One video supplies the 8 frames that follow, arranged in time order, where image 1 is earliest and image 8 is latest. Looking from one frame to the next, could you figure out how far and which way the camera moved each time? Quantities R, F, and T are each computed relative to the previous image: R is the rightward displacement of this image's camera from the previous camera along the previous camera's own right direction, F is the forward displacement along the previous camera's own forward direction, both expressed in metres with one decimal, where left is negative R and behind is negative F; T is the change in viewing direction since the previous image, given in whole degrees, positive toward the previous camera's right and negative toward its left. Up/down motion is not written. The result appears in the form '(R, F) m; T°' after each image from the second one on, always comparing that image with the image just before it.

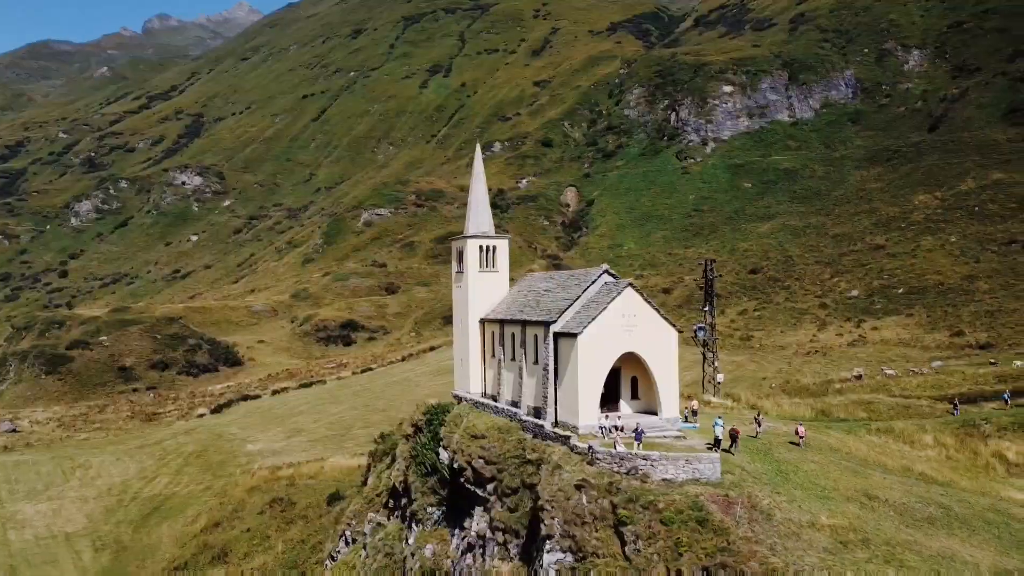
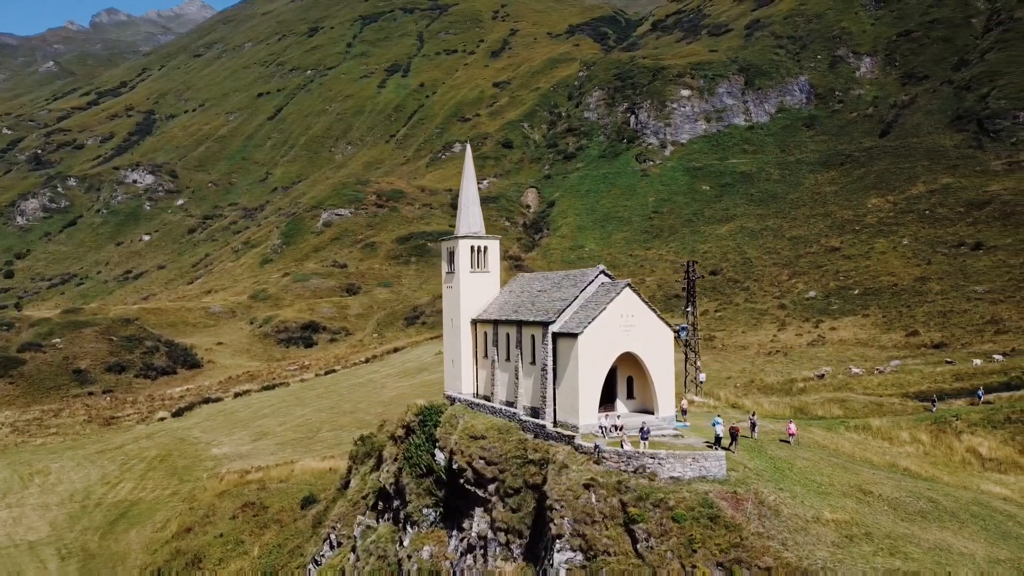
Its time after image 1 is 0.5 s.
(-1.3, 0.0) m; +3°
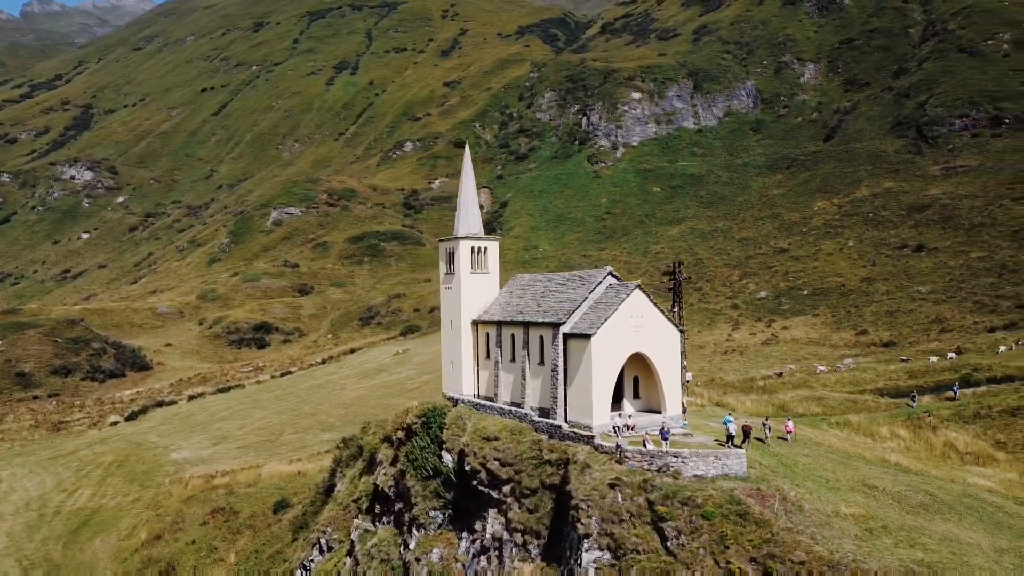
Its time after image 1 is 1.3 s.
(-1.9, 0.0) m; +4°
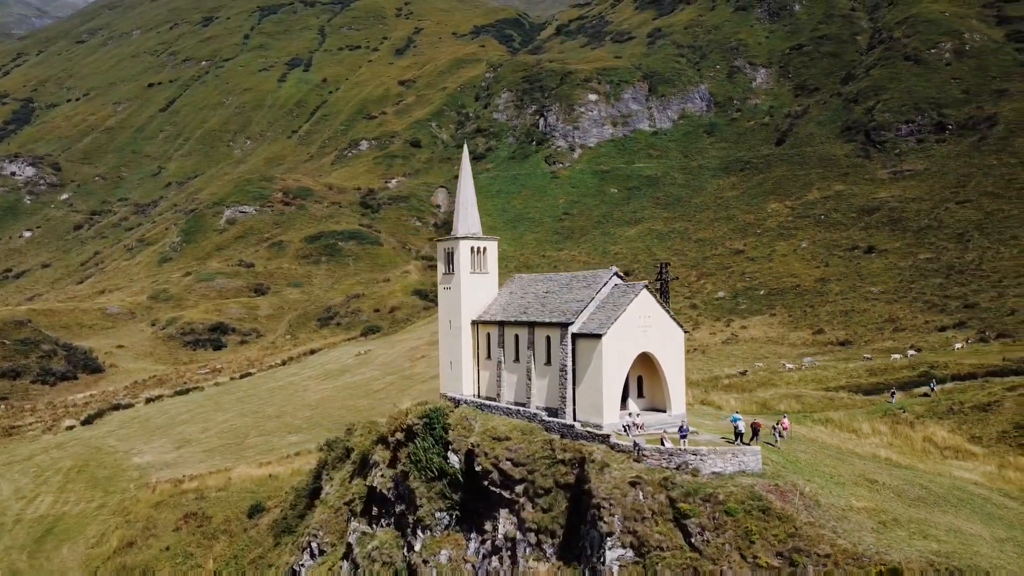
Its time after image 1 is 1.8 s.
(-1.7, 0.0) m; +4°
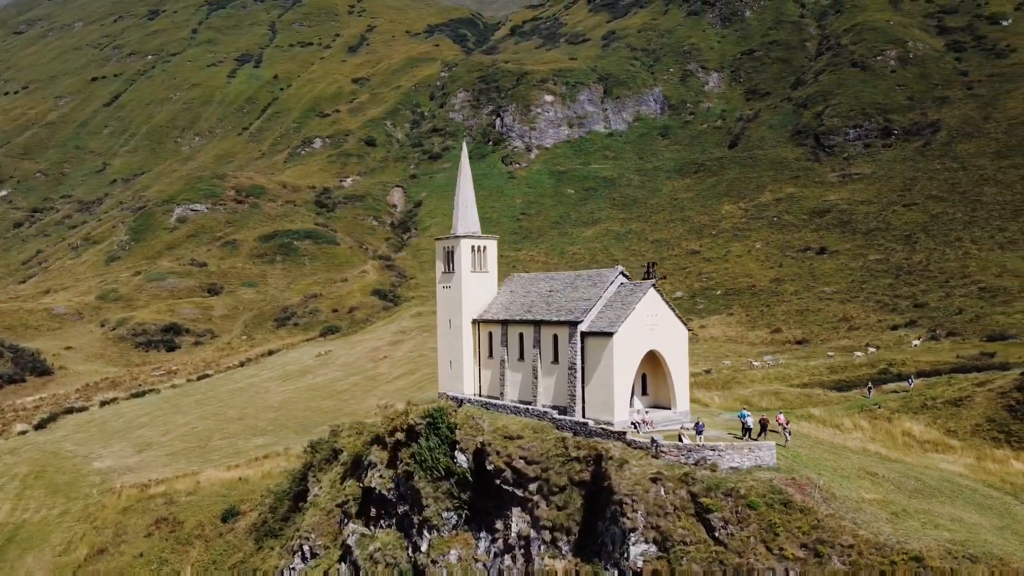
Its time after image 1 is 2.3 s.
(-1.8, 0.0) m; +4°
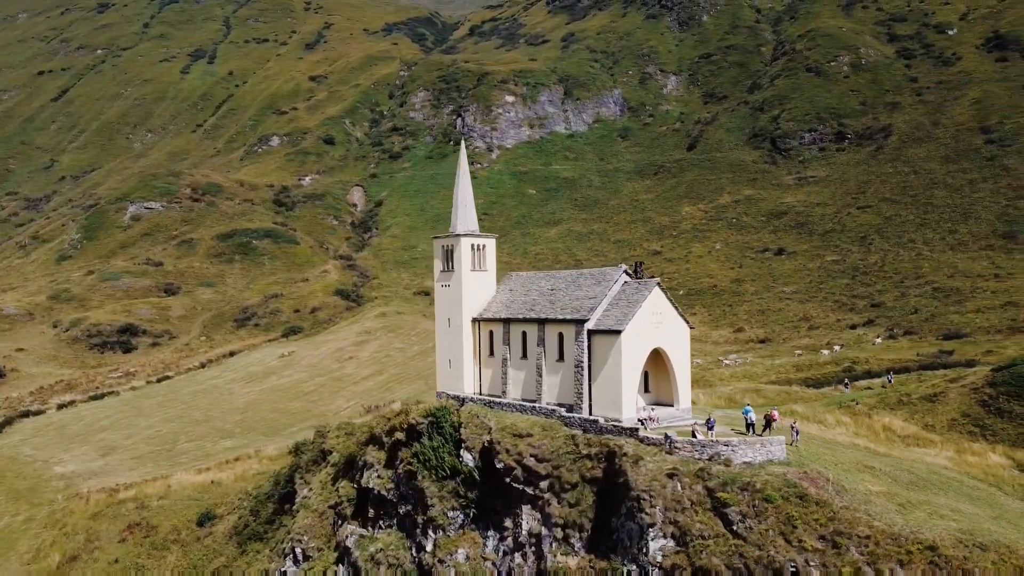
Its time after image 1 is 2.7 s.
(-1.6, 0.0) m; +3°
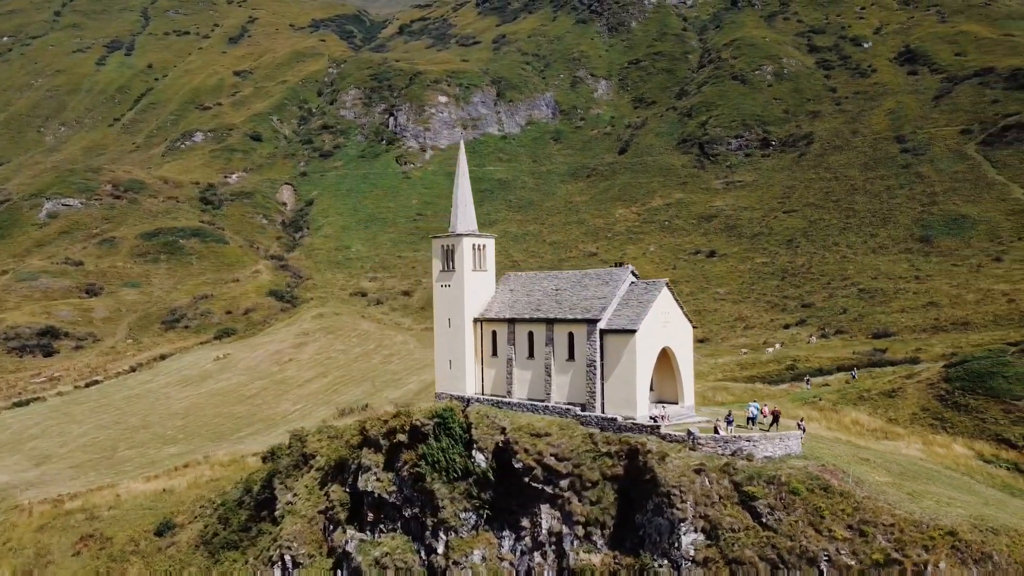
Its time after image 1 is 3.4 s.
(-2.7, +0.1) m; +6°
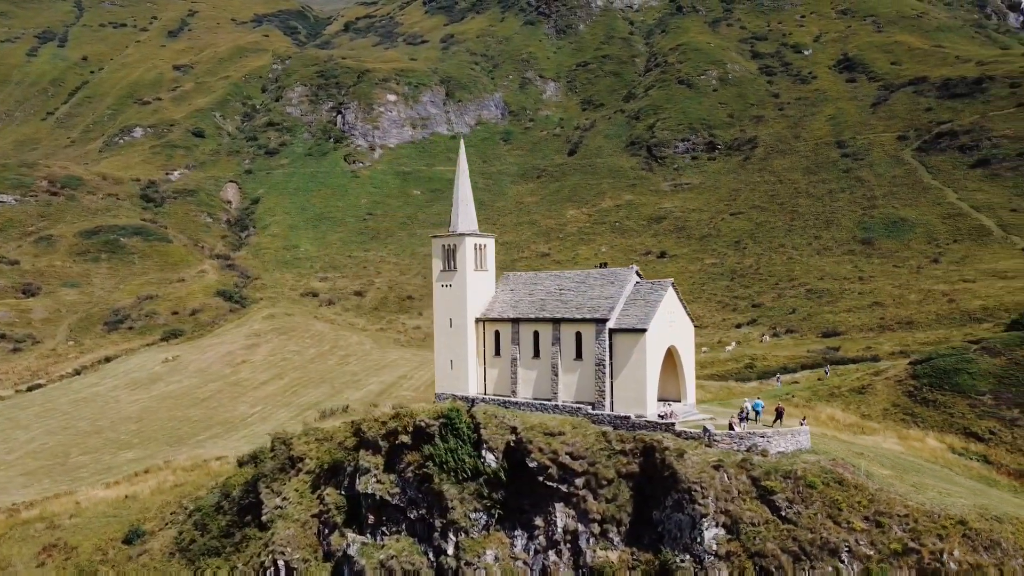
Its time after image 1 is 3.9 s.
(-2.1, +0.1) m; +4°
